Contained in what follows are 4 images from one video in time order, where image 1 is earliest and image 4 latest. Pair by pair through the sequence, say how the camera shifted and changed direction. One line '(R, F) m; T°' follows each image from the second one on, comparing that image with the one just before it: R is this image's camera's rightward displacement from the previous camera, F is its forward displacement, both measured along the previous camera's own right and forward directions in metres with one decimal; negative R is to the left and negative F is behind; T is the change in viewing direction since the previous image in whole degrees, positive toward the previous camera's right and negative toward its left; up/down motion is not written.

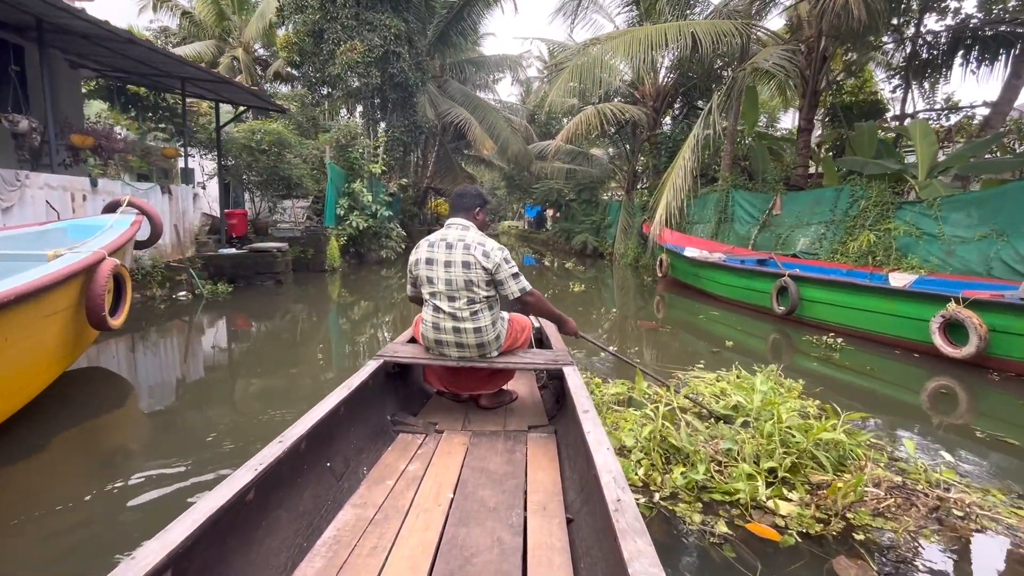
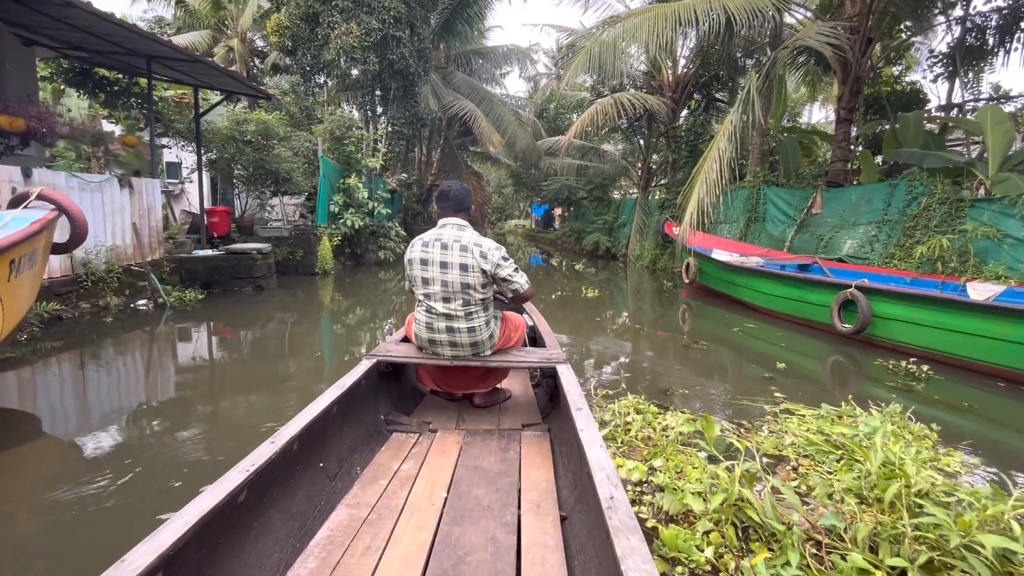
(0.0, +0.9) m; -1°
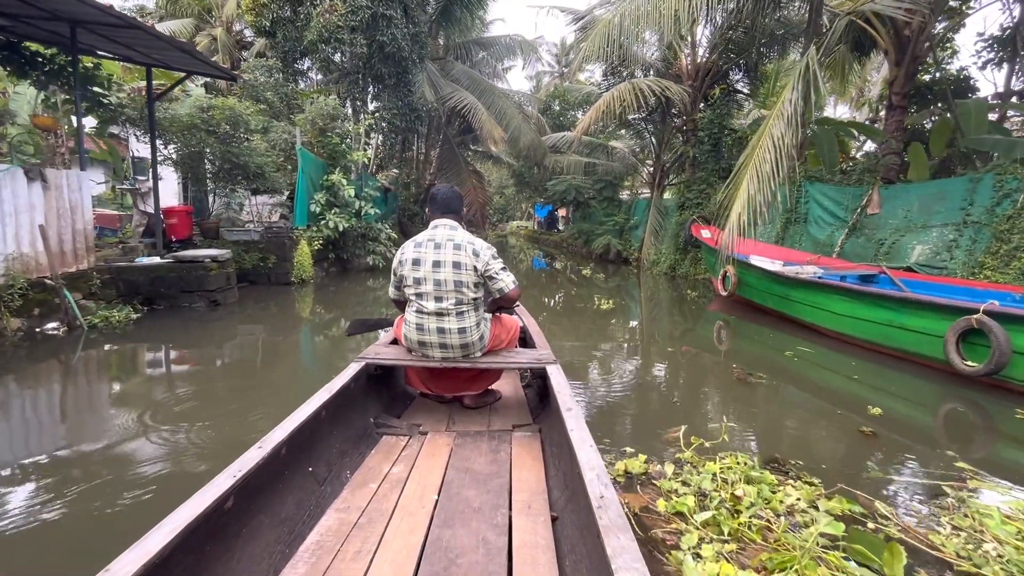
(-0.1, +1.1) m; 0°
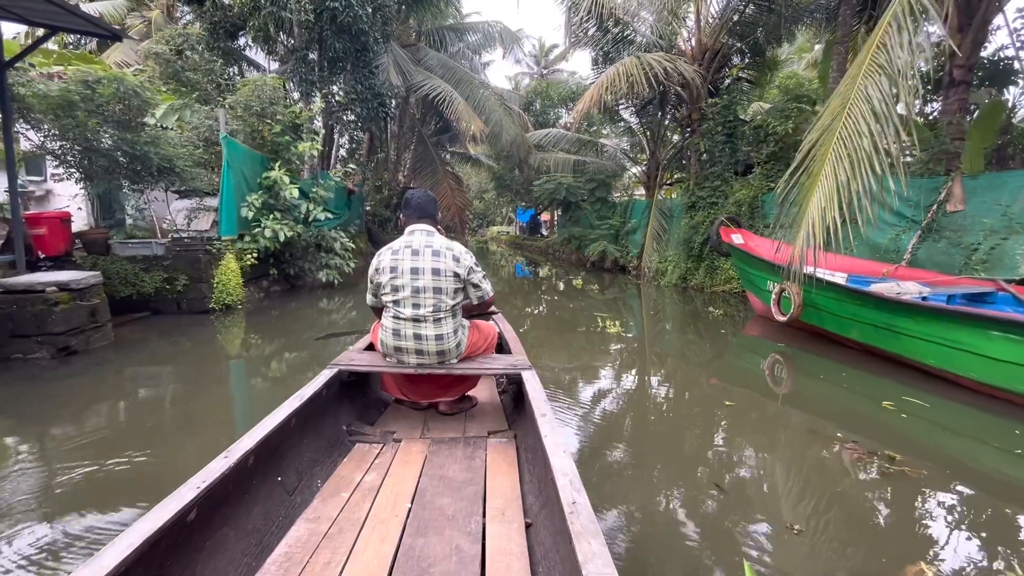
(-0.1, +1.6) m; +2°
